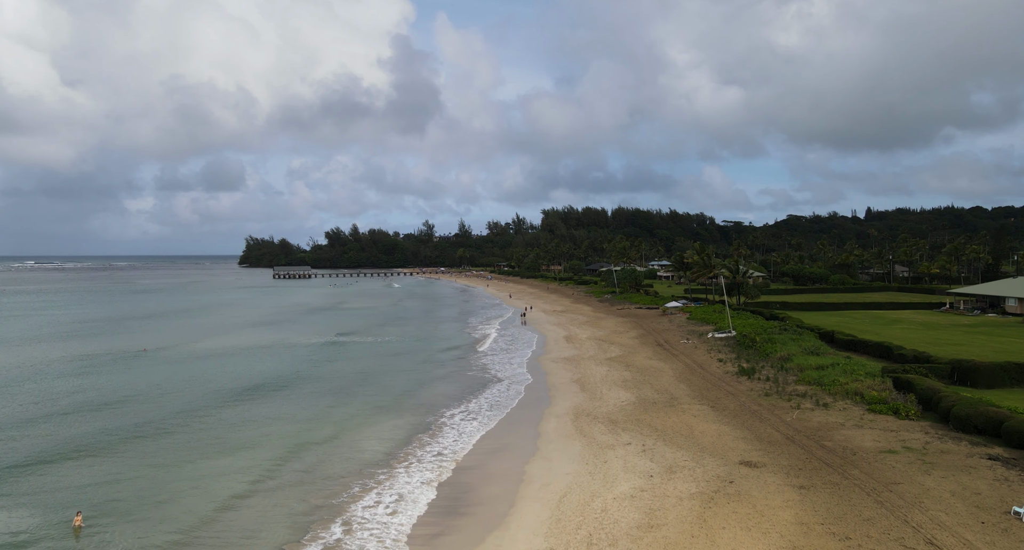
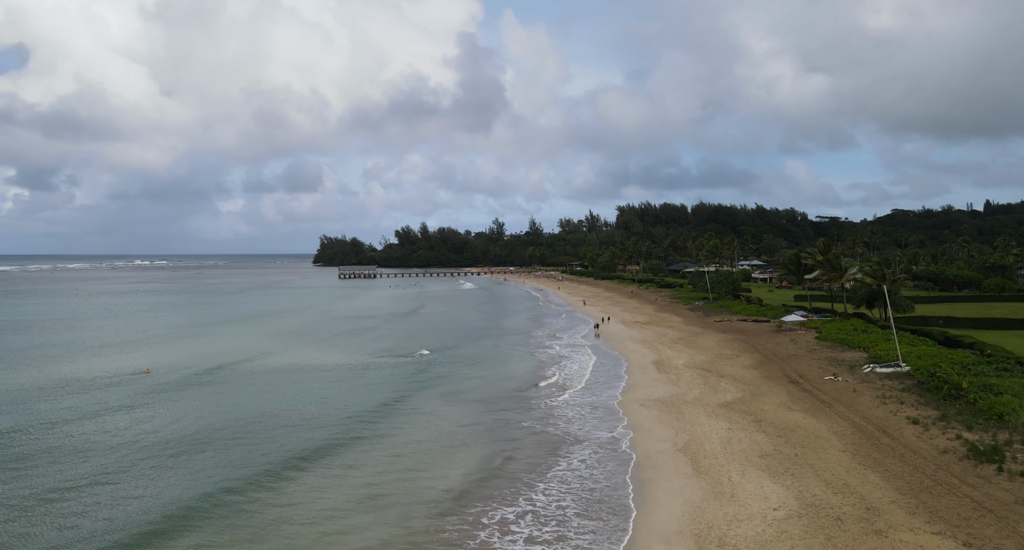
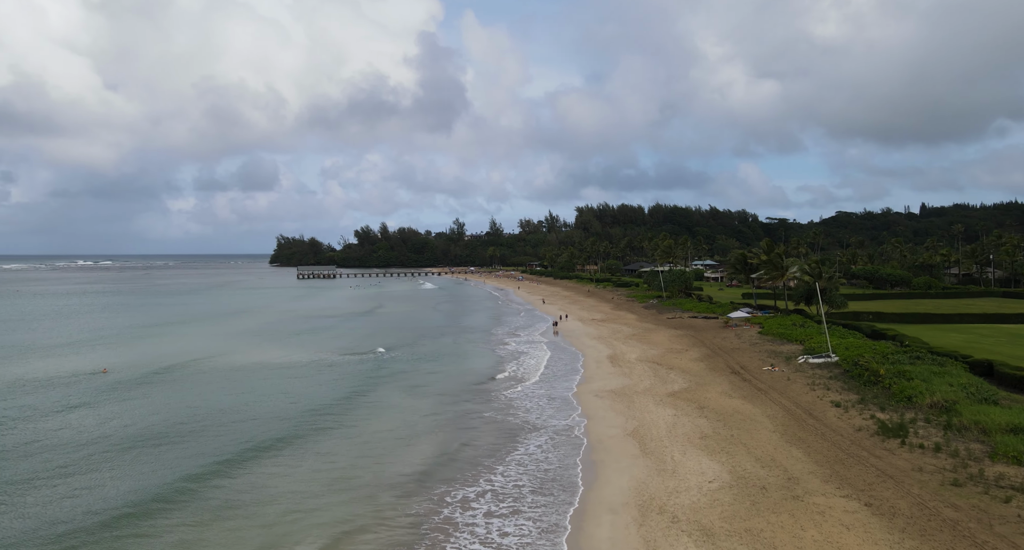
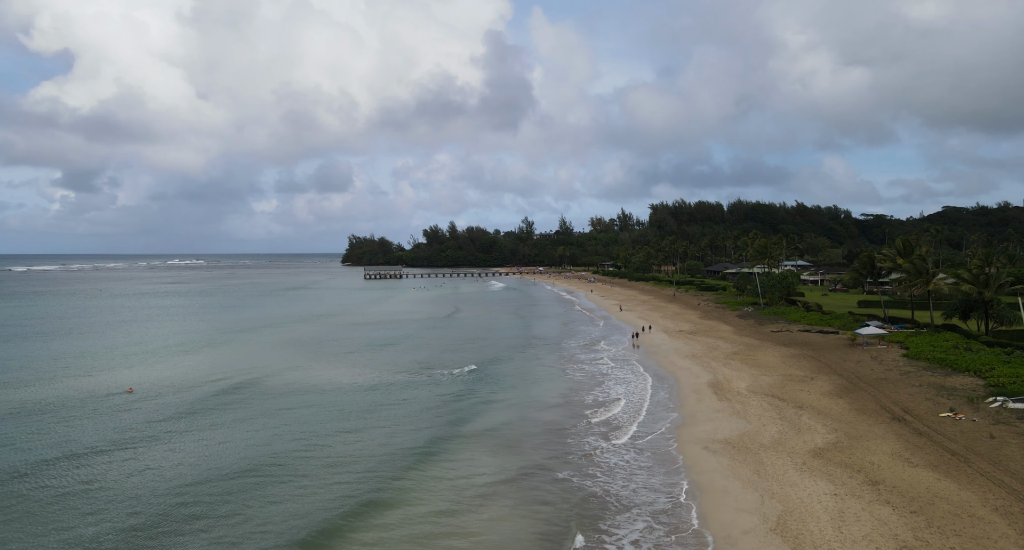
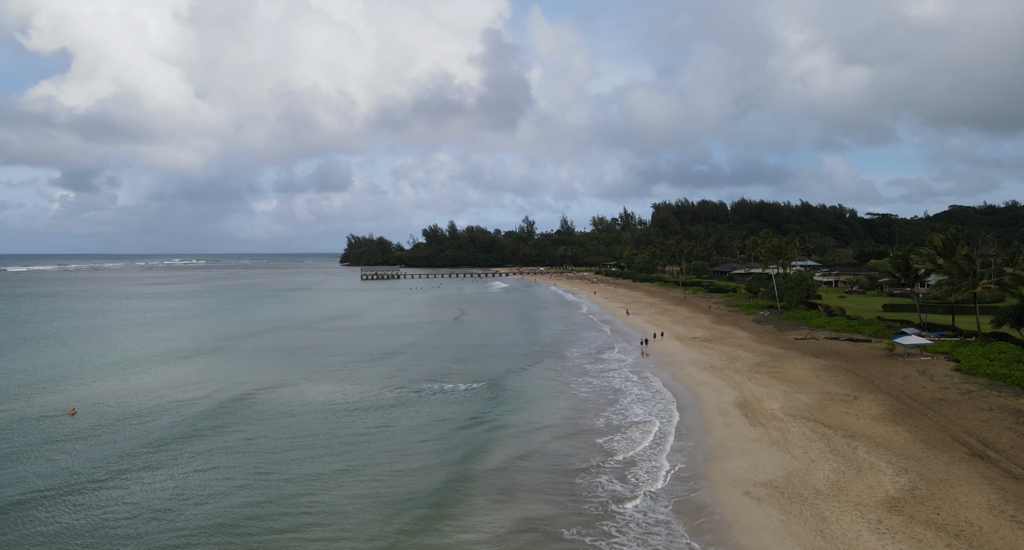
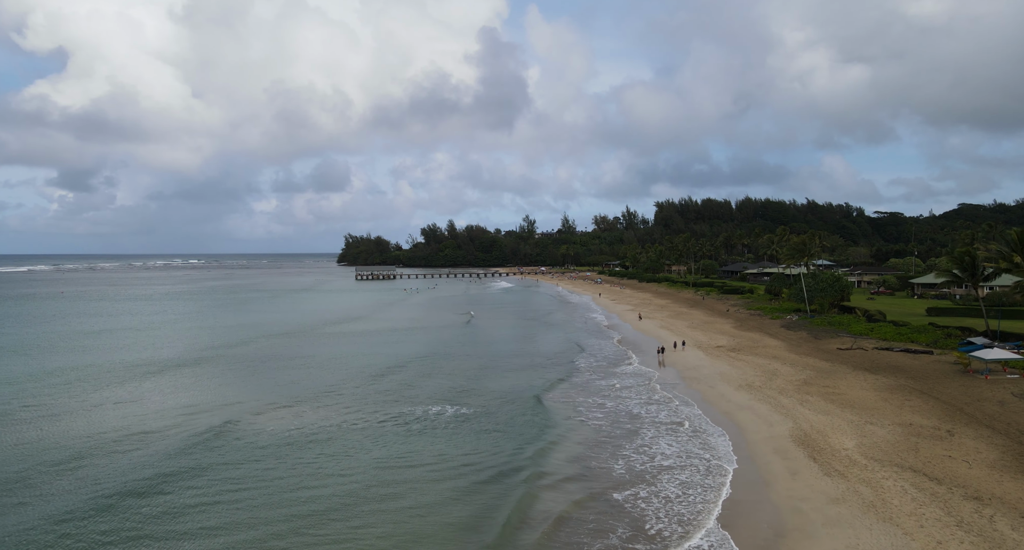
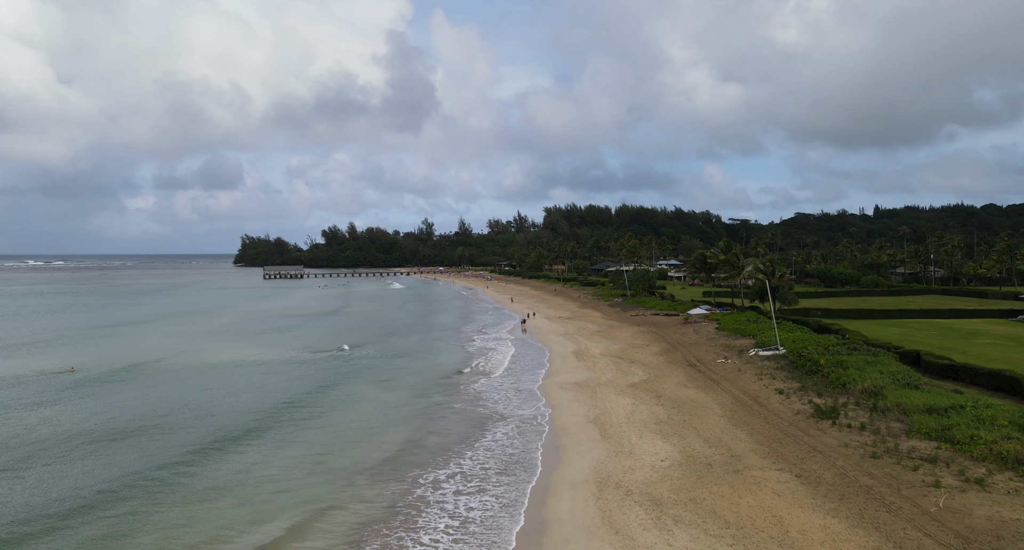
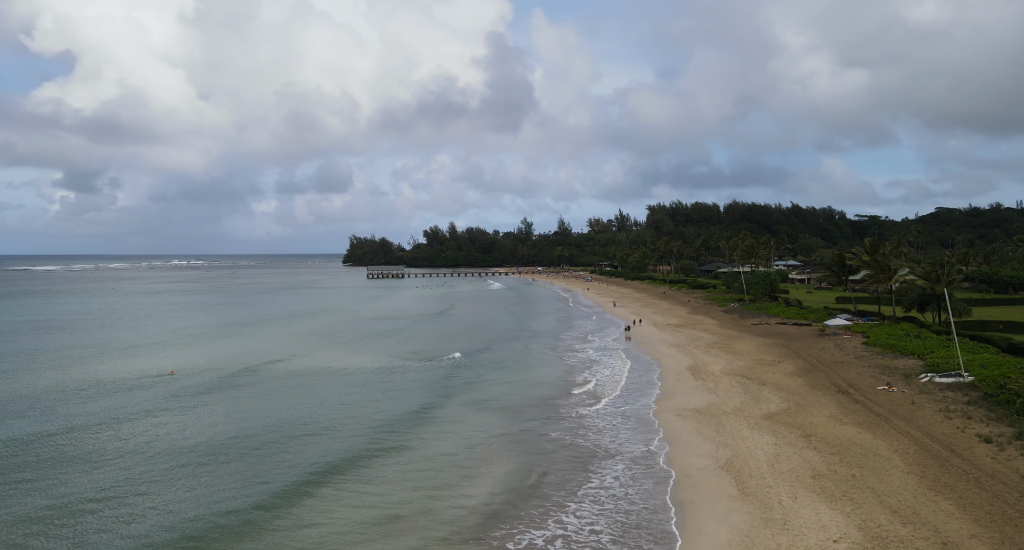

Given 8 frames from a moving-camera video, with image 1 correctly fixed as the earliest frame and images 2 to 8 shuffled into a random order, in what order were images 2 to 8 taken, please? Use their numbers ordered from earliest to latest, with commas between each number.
7, 3, 2, 8, 4, 5, 6
